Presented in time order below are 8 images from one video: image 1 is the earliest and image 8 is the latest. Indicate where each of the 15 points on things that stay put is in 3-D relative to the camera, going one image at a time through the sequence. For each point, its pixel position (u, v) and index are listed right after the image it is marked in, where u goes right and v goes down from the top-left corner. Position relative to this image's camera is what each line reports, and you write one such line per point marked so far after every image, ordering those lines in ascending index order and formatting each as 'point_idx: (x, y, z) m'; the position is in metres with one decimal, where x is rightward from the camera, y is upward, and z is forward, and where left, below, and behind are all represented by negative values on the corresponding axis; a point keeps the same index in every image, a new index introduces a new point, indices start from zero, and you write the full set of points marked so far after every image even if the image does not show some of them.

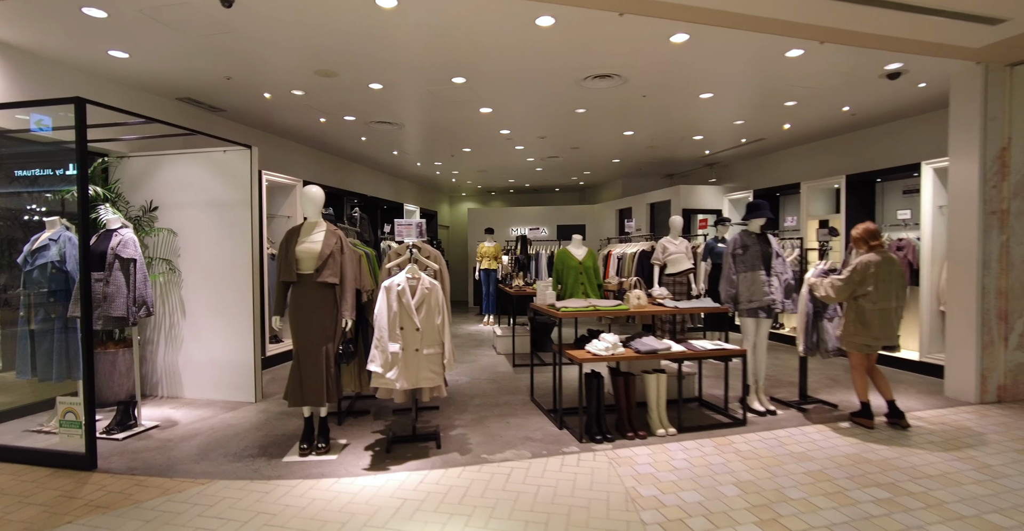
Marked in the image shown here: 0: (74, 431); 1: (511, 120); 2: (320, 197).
0: (-3.2, -1.2, +3.5) m
1: (0.0, +2.0, +6.4) m
2: (-1.5, +0.5, +3.7) m
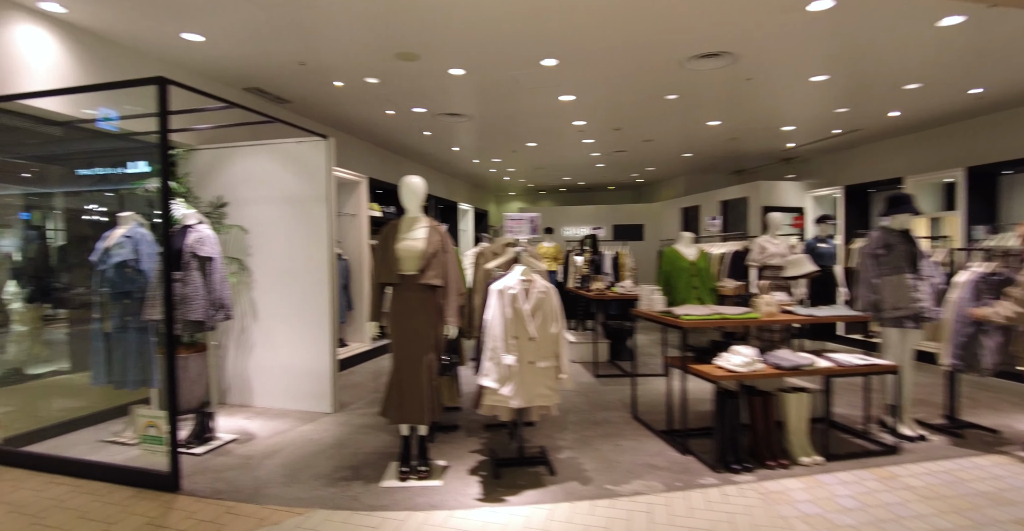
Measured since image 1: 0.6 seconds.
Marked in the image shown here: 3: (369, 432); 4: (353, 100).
0: (-2.4, -1.2, +3.1) m
1: (+1.0, +2.0, +5.9) m
2: (-0.6, +0.5, +3.3) m
3: (-1.2, -1.4, +4.0) m
4: (-1.8, +1.9, +5.3) m
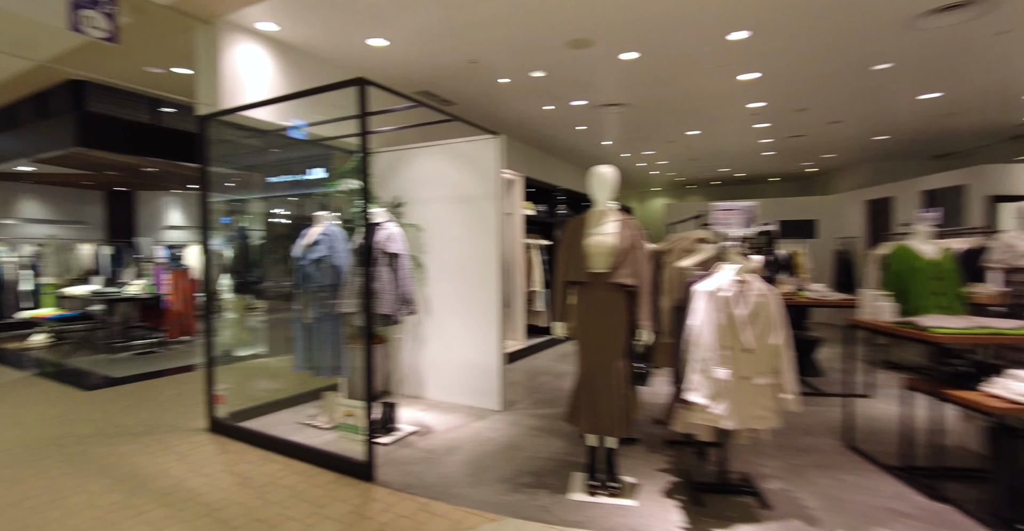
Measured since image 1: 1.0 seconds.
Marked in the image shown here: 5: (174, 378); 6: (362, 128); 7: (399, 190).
0: (-1.1, -1.2, +3.2) m
1: (+2.9, +2.0, +5.1) m
2: (+0.7, +0.6, +3.0) m
3: (+0.2, -1.4, +3.9) m
4: (0.0, +1.9, +5.3) m
5: (-3.6, -1.2, +5.0) m
6: (-1.0, +0.9, +3.0) m
7: (-1.1, +0.7, +4.6) m
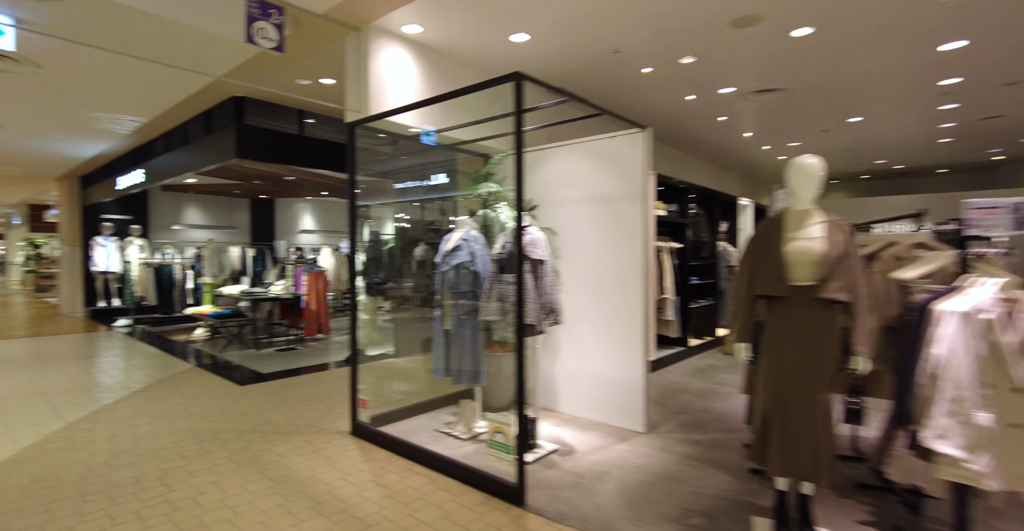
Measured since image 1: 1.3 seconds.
0: (-0.1, -1.2, +3.0) m
1: (+4.2, +1.9, +4.2) m
2: (+1.6, +0.5, +2.5) m
3: (+1.3, -1.5, +3.4) m
4: (+1.4, +1.9, +4.8) m
5: (-2.2, -1.2, +5.3) m
6: (0.0, +0.8, +2.8) m
7: (+0.2, +0.7, +4.4) m
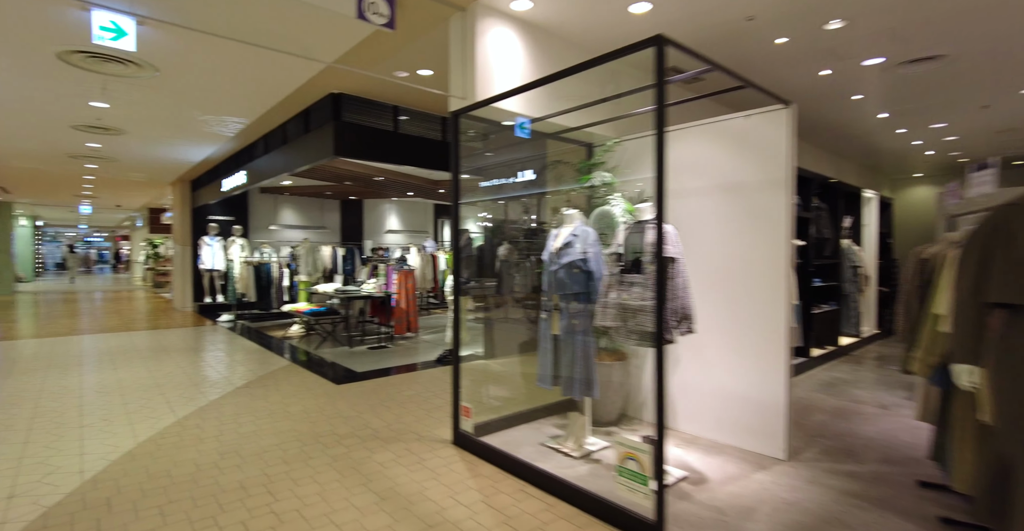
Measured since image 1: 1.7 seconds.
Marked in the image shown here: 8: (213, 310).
0: (+0.6, -1.2, +2.6) m
1: (+5.1, +1.9, +3.2) m
2: (+2.2, +0.5, +1.8) m
3: (+2.1, -1.4, +2.8) m
4: (+2.4, +1.9, +4.2) m
5: (-1.1, -1.2, +5.1) m
6: (+0.7, +0.8, +2.4) m
7: (+1.1, +0.7, +3.9) m
8: (-6.5, -1.0, +10.3) m
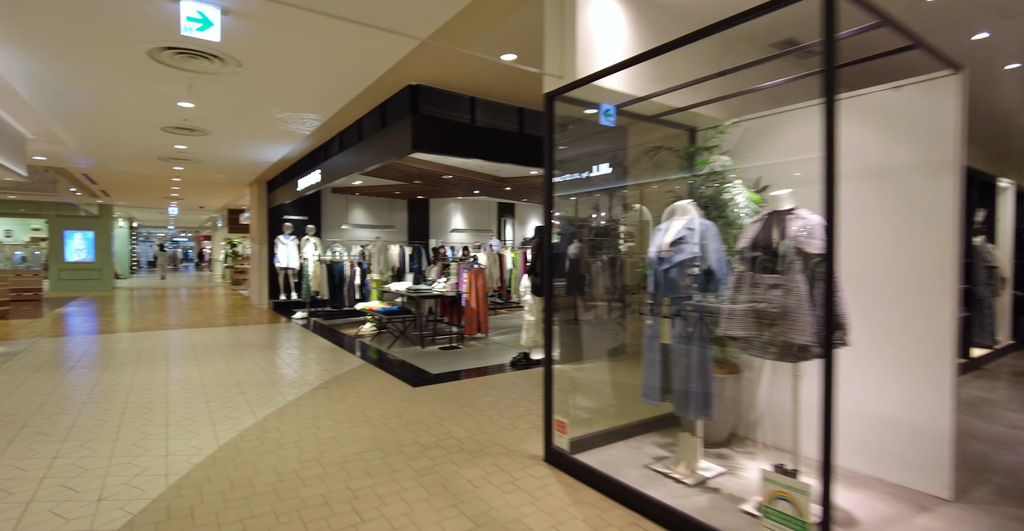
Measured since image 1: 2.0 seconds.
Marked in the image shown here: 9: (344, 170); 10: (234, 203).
0: (+1.2, -1.2, +2.2) m
1: (+5.7, +1.9, +2.2) m
2: (+2.7, +0.5, +1.2) m
3: (+2.6, -1.4, +2.2) m
4: (+3.1, +1.9, +3.5) m
5: (-0.3, -1.2, +4.8) m
6: (+1.2, +0.9, +1.9) m
7: (+1.8, +0.7, +3.4) m
8: (-5.0, -0.9, +10.6) m
9: (-2.2, +1.3, +6.3) m
10: (-9.0, +2.0, +15.2) m
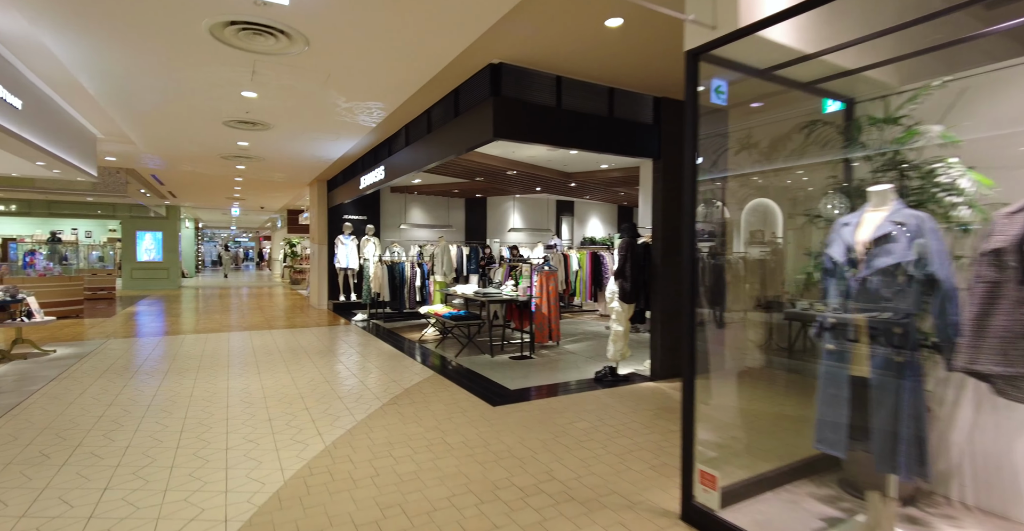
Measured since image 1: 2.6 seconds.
0: (+1.7, -1.2, +1.4) m
1: (+6.2, +1.8, +1.0) m
2: (+3.2, +0.5, +0.3) m
3: (+3.2, -1.5, +1.3) m
4: (+3.8, +1.8, +2.6) m
5: (+0.5, -1.2, +4.2) m
6: (+1.8, +0.8, +1.1) m
7: (+2.5, +0.7, +2.6) m
8: (-3.7, -0.9, +10.4) m
9: (-1.3, +1.3, +5.8) m
10: (-7.2, +2.0, +15.4) m
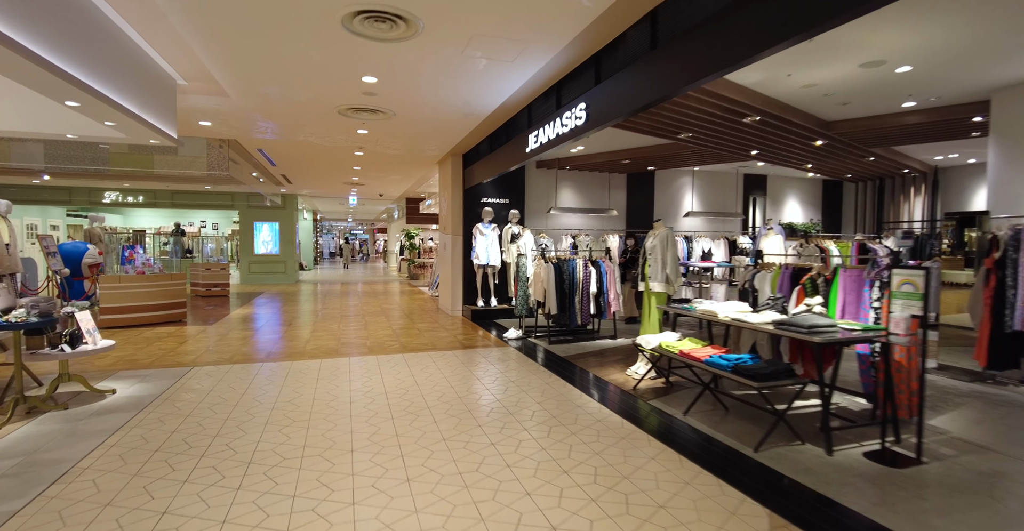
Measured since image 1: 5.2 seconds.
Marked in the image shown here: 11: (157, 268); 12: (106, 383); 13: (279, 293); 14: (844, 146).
0: (+3.1, -1.3, -1.8) m
1: (+7.4, +1.6, -3.0) m
2: (+4.2, +0.3, -3.1) m
3: (+4.4, -1.6, -2.2) m
4: (+5.3, +1.7, -1.1) m
5: (+2.4, -1.3, +1.2) m
6: (+3.1, +0.7, -2.1) m
7: (+4.0, +0.6, -0.8) m
8: (-0.5, -0.9, +8.1) m
9: (+1.0, +1.2, +3.1) m
10: (-2.9, +2.2, +13.6) m
11: (-5.7, 0.0, +7.6) m
12: (-3.6, -1.0, +4.2) m
13: (-5.9, -0.7, +12.0) m
14: (+4.9, +1.8, +7.0) m
